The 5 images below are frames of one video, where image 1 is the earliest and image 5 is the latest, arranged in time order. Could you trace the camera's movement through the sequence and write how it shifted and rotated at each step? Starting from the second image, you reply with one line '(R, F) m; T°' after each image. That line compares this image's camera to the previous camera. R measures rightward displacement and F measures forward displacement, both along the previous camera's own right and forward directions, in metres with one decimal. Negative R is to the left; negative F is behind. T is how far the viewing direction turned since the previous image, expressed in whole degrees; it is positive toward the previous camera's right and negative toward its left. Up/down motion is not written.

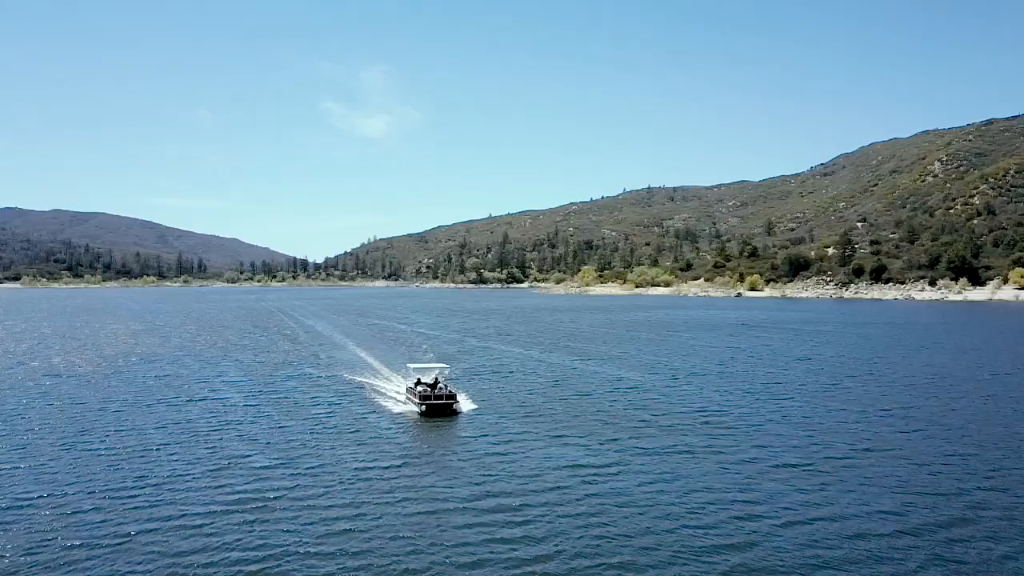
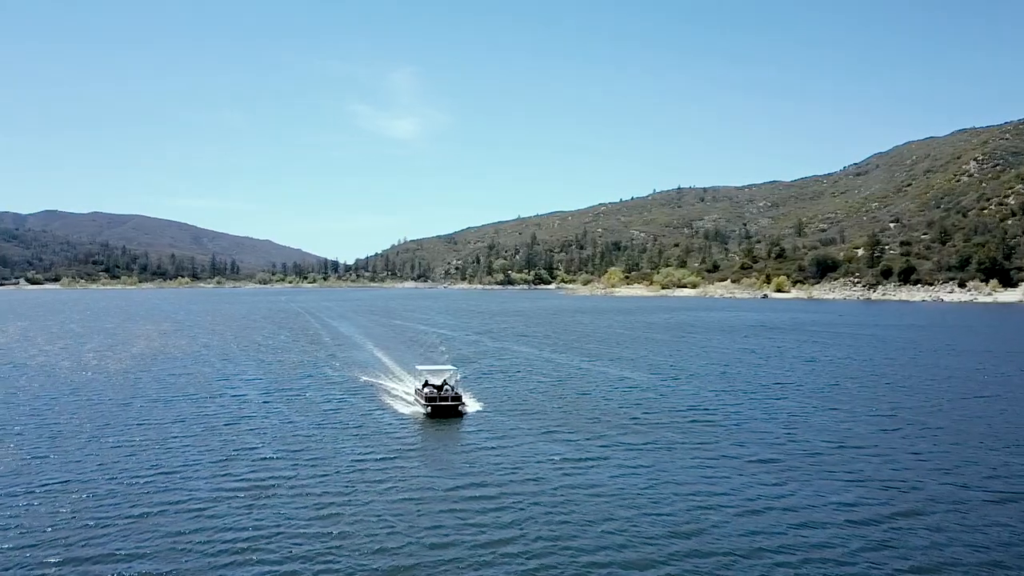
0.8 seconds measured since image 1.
(+1.8, -1.6) m; -2°
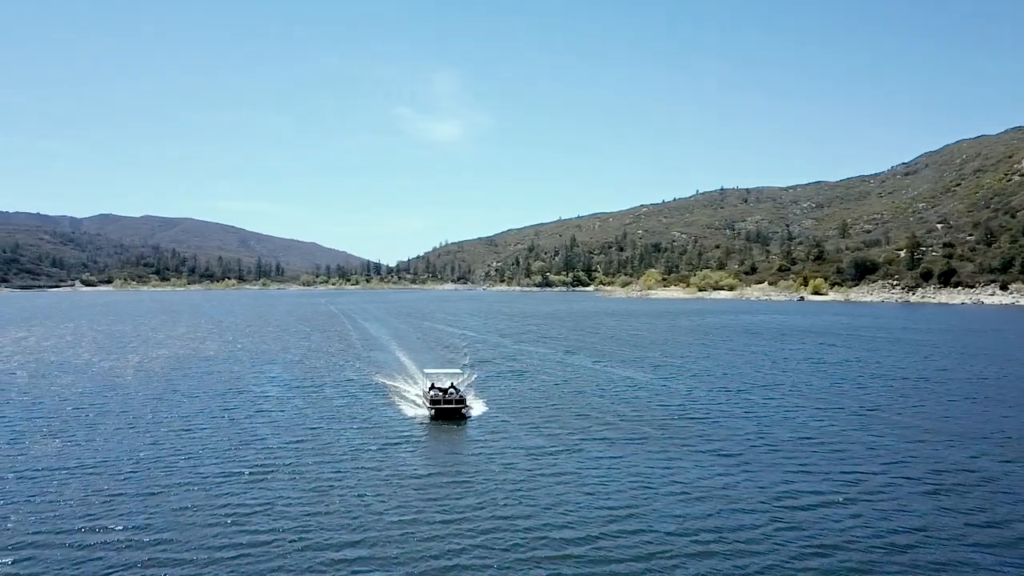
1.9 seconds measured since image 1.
(+2.7, -2.3) m; -3°
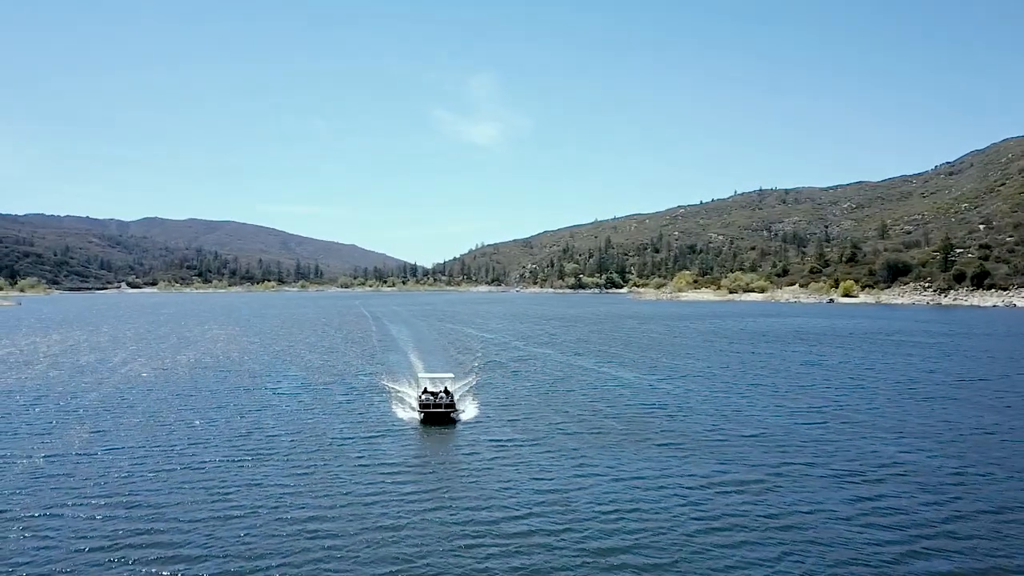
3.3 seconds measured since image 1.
(+3.2, -2.8) m; -3°
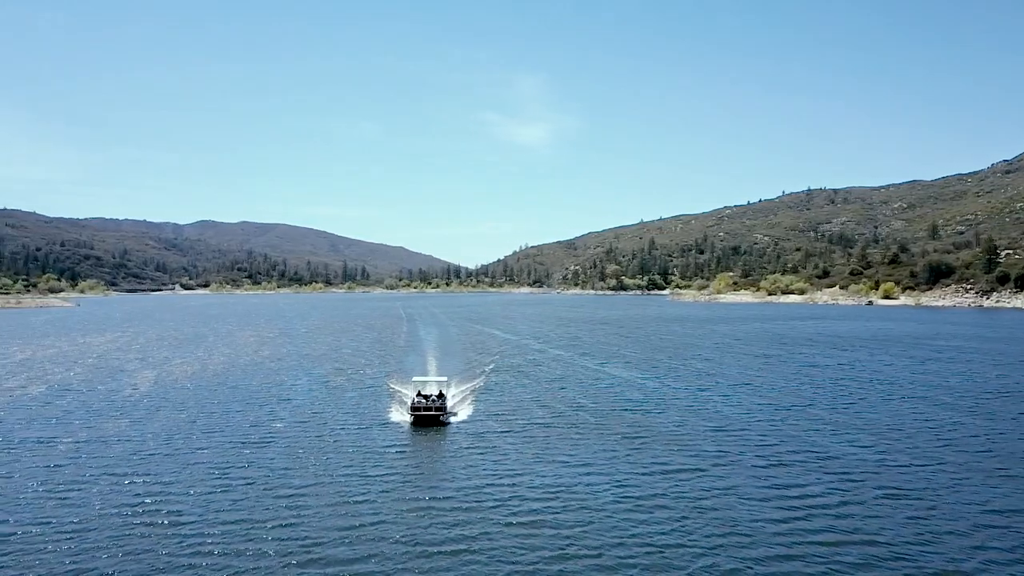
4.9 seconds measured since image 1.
(+3.4, -3.1) m; -3°
